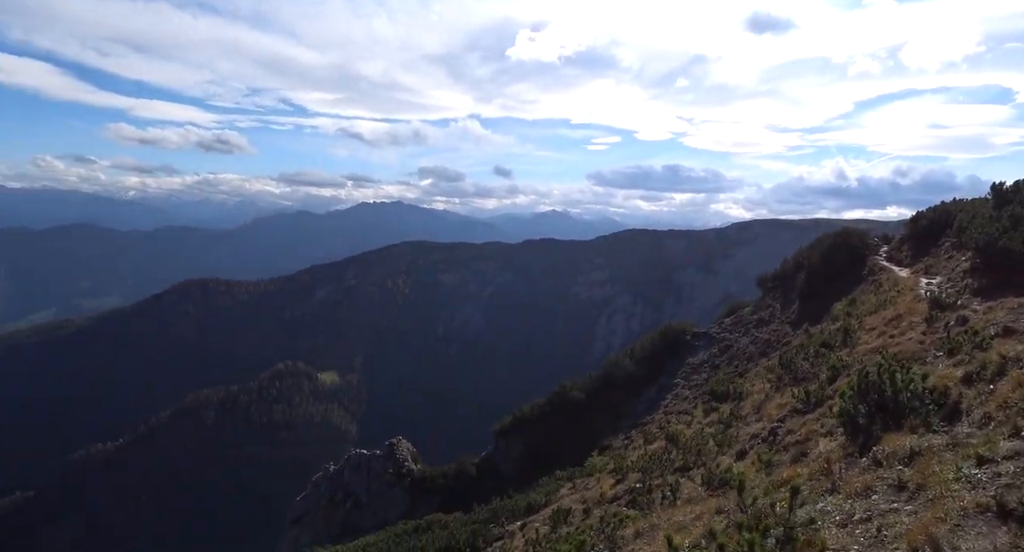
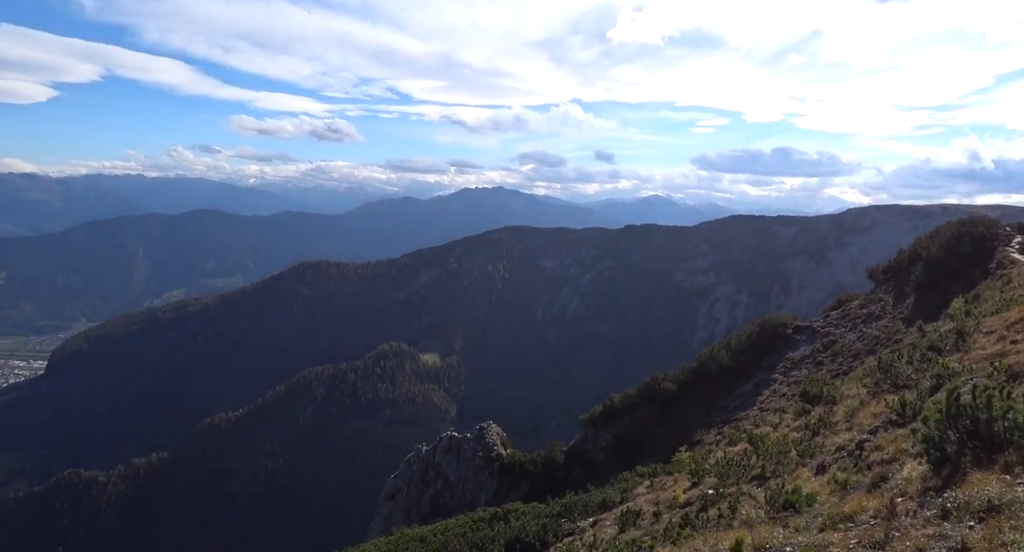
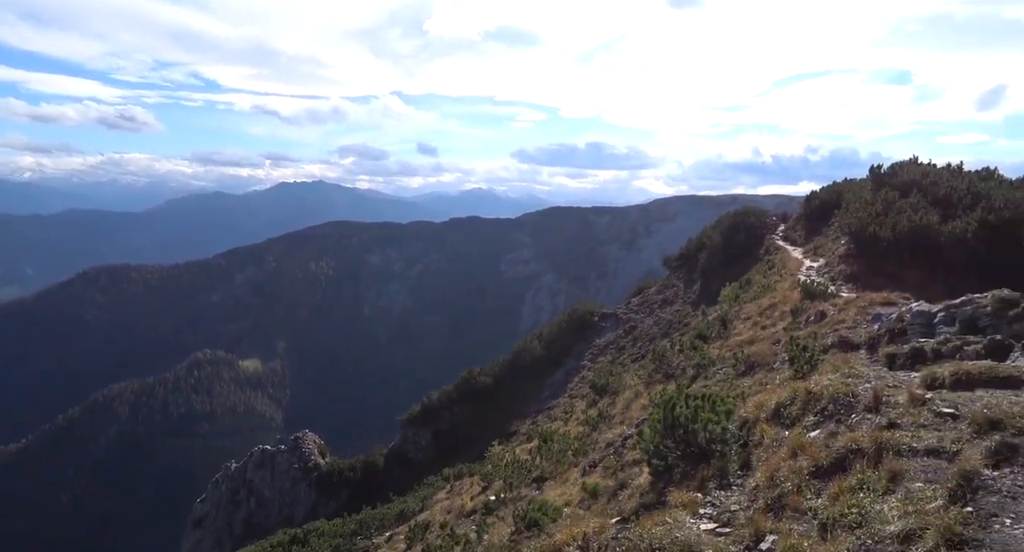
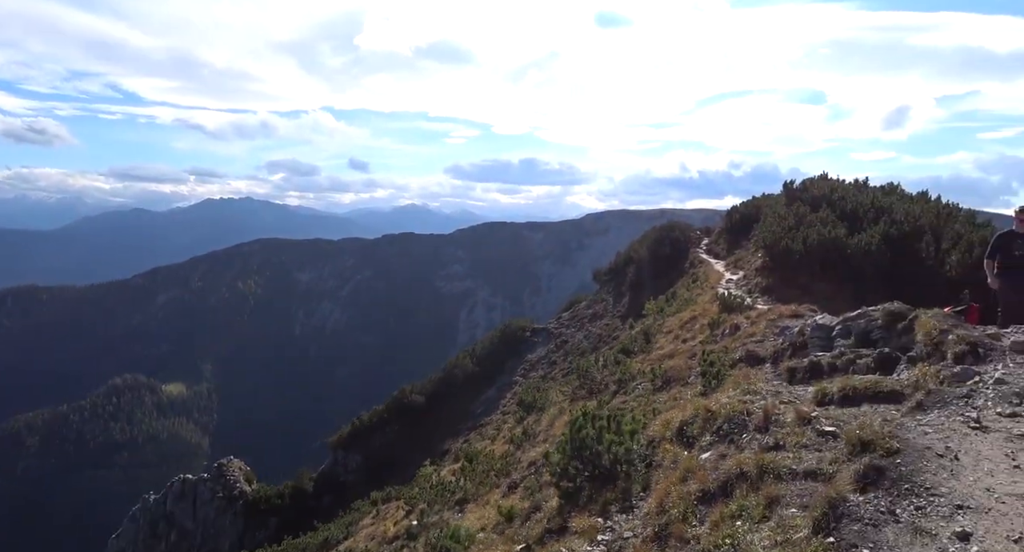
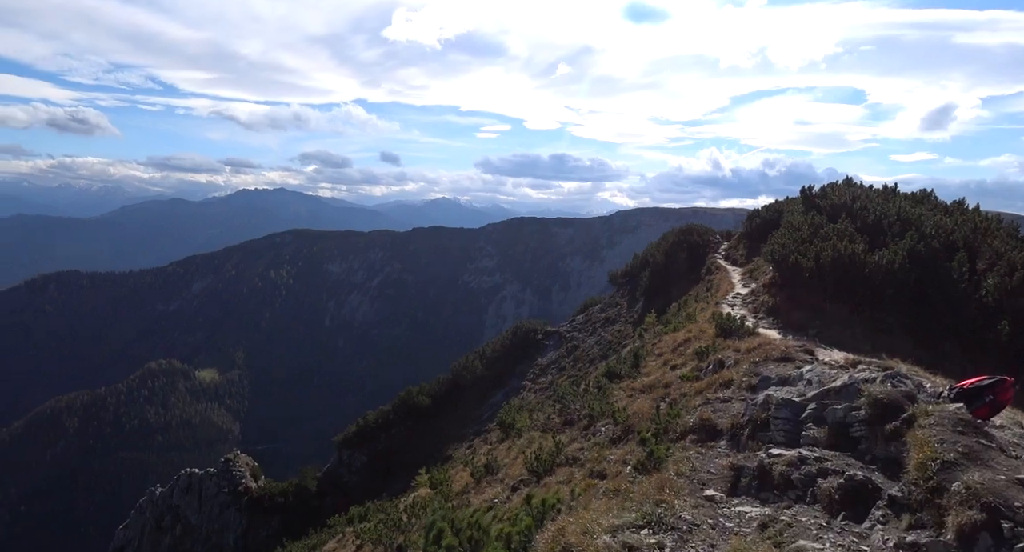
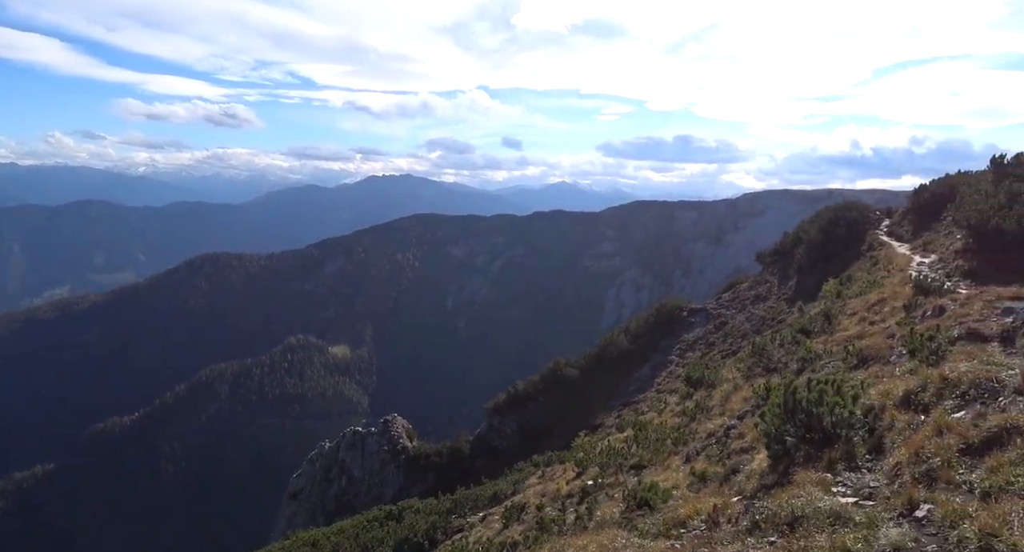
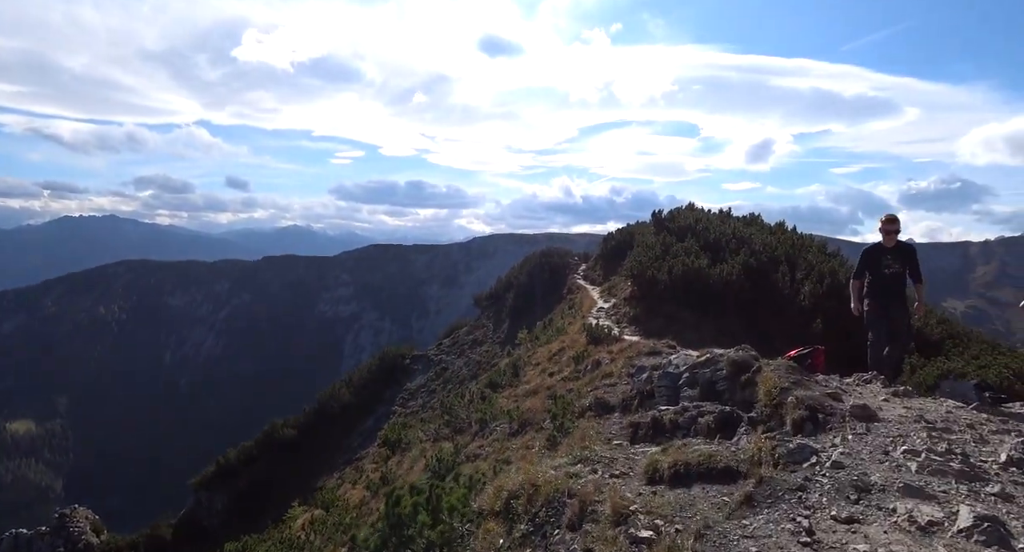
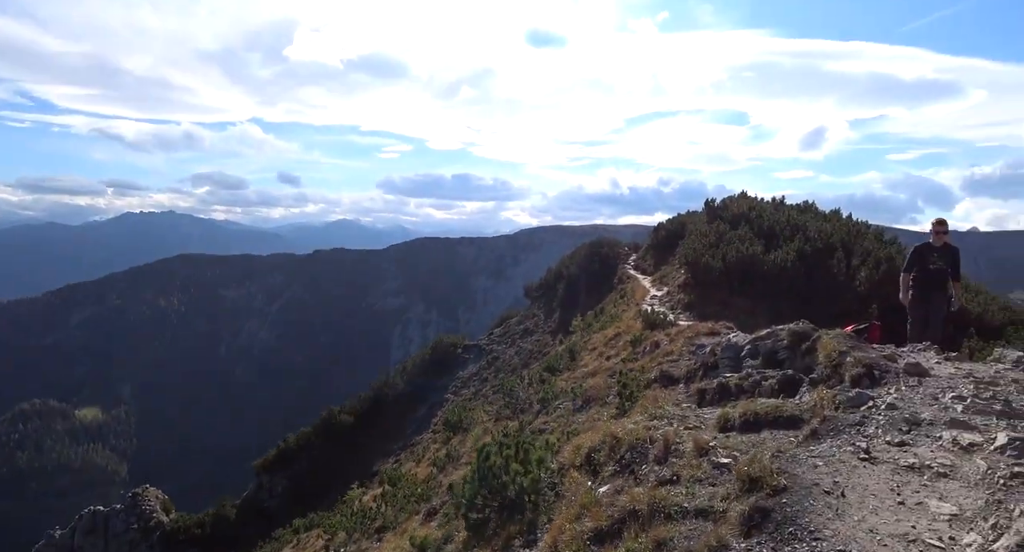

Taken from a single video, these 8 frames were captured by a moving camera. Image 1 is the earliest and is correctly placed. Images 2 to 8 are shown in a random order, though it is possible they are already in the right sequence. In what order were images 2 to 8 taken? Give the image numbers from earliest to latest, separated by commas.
2, 6, 3, 4, 8, 7, 5
